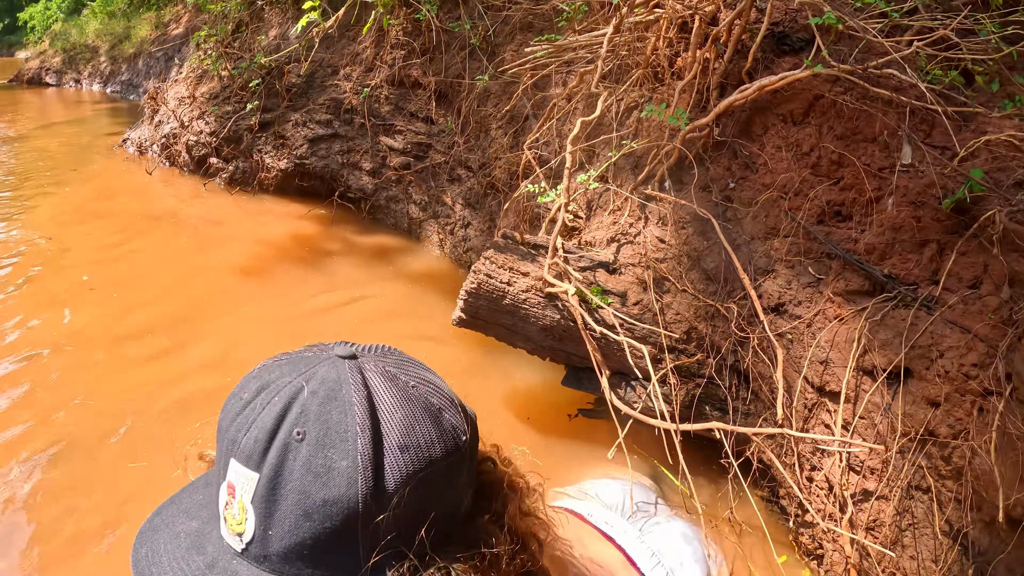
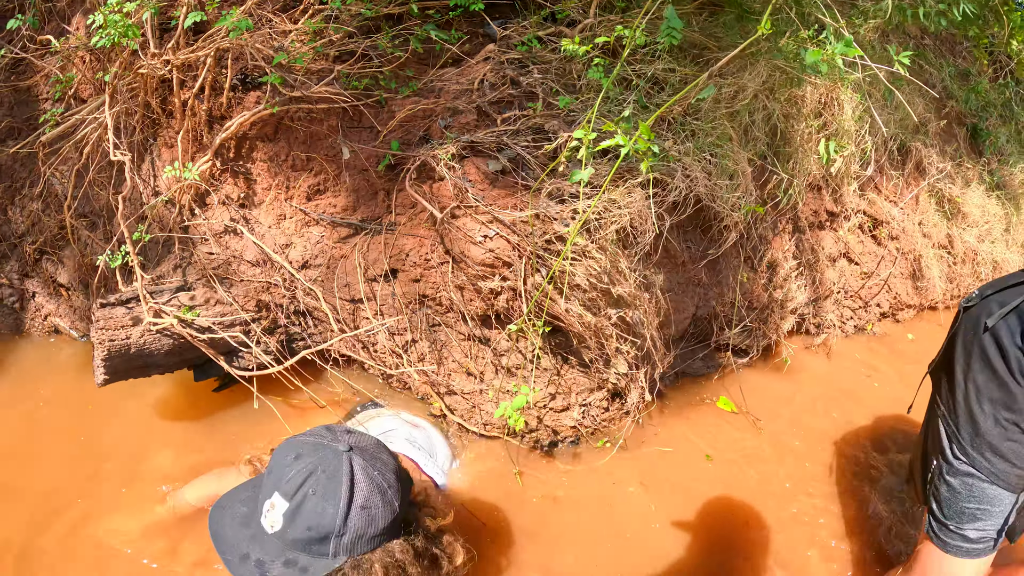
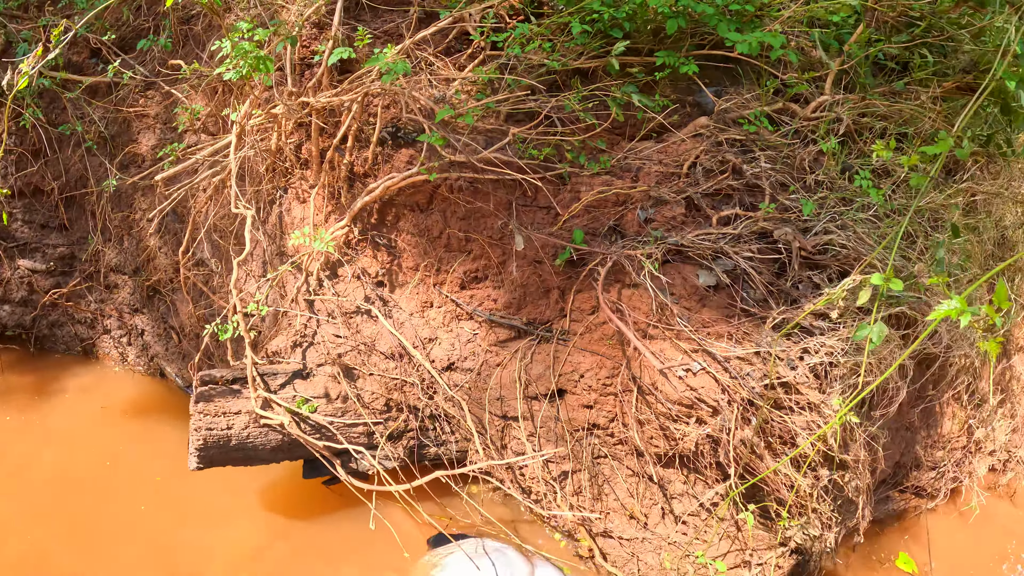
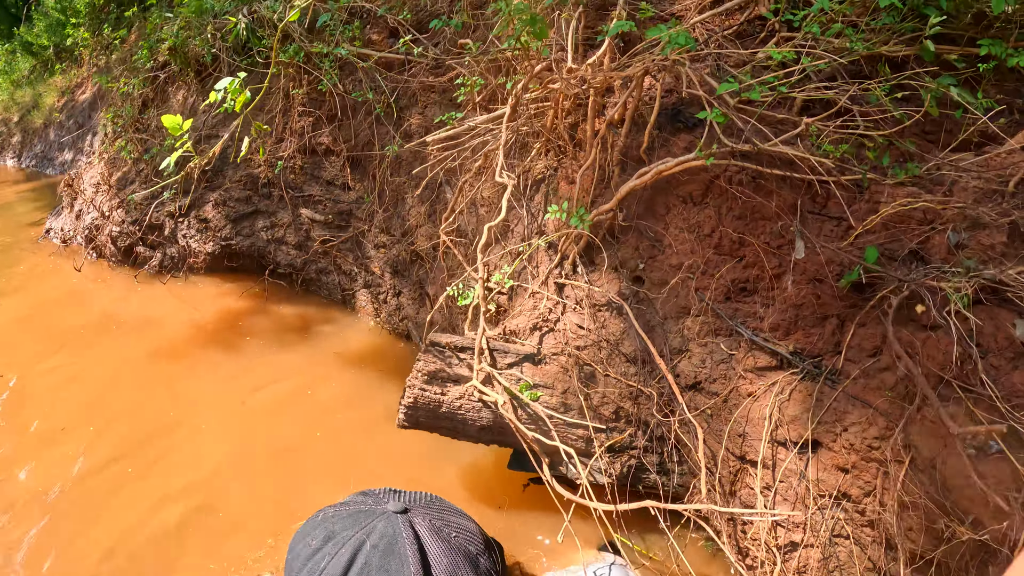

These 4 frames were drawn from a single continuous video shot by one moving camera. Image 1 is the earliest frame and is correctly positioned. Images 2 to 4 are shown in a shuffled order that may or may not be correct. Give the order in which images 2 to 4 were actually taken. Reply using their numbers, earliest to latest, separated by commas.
4, 3, 2
